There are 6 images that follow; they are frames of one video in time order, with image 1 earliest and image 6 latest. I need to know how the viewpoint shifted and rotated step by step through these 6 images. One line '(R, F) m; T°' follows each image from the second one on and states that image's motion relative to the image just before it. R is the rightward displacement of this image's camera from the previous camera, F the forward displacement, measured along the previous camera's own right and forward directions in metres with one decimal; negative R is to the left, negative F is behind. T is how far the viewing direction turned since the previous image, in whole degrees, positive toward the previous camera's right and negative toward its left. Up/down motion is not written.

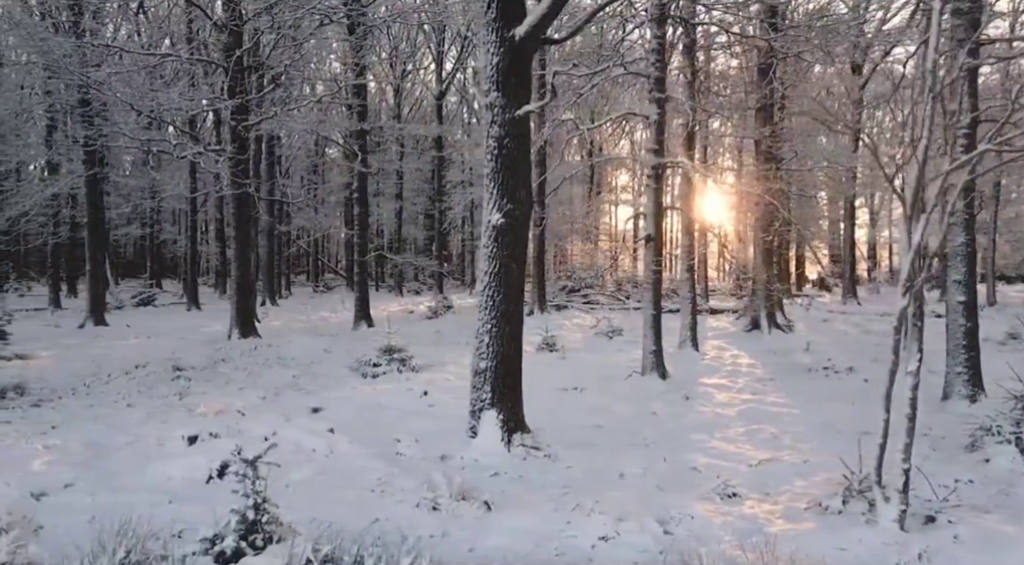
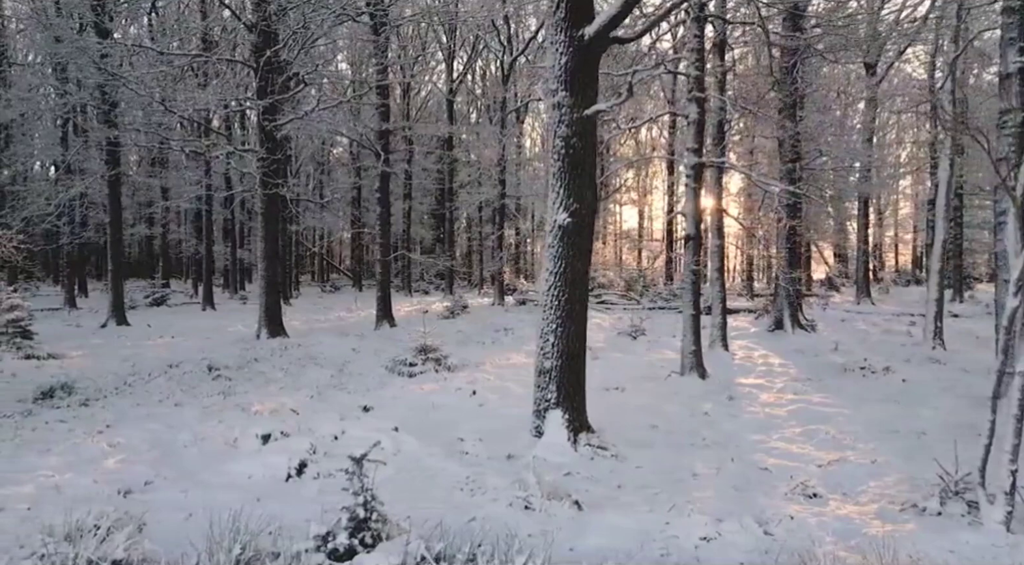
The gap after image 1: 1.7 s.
(-0.5, 0.0) m; -1°
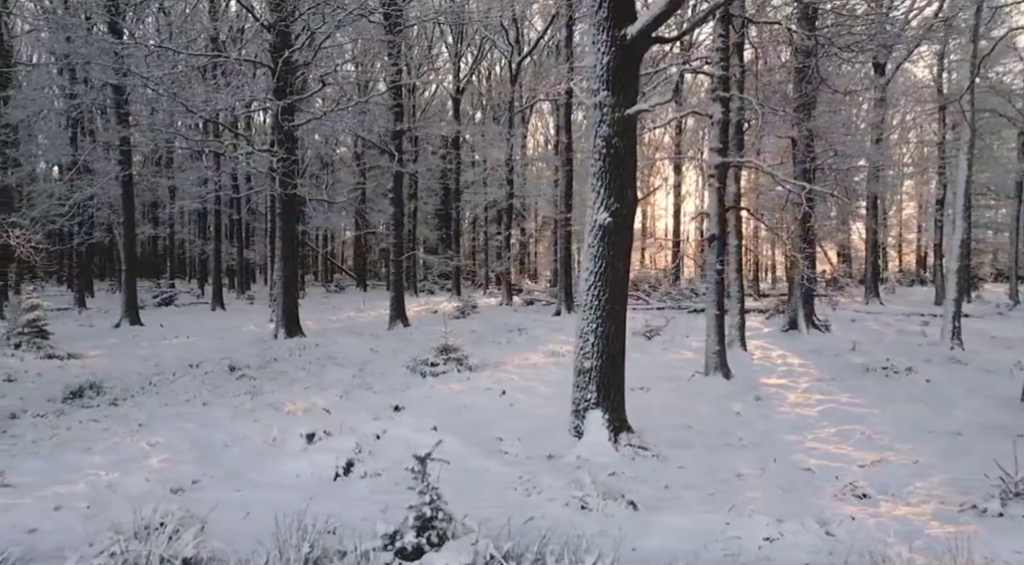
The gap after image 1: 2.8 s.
(-0.3, 0.0) m; 0°
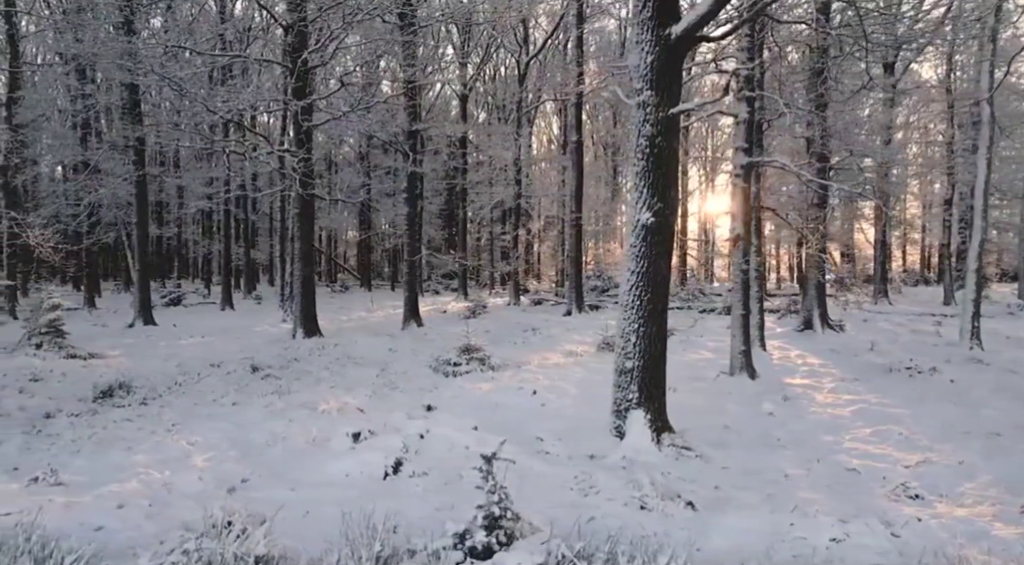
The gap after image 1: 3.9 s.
(-0.3, 0.0) m; 0°
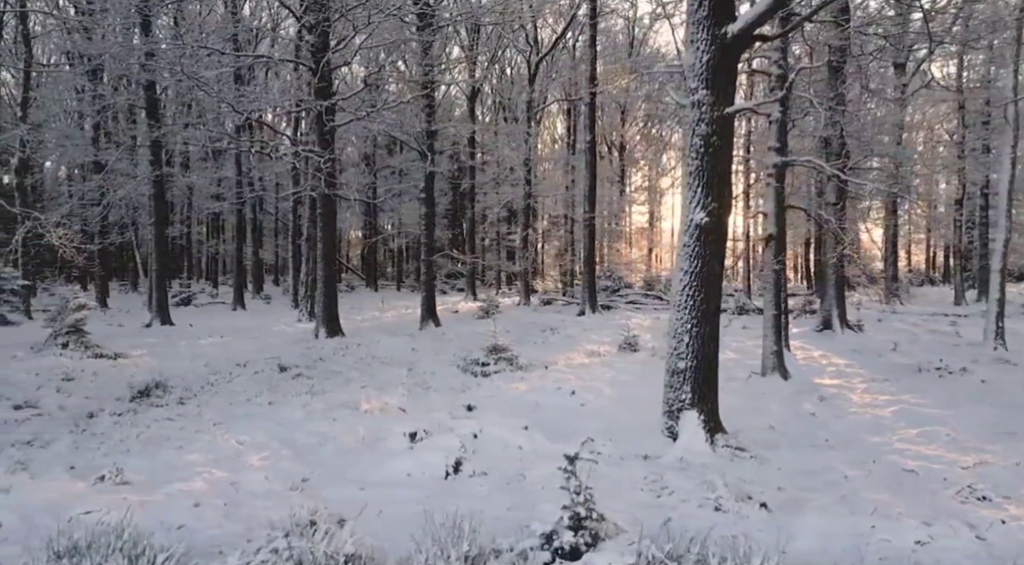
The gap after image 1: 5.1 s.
(-0.4, 0.0) m; -1°
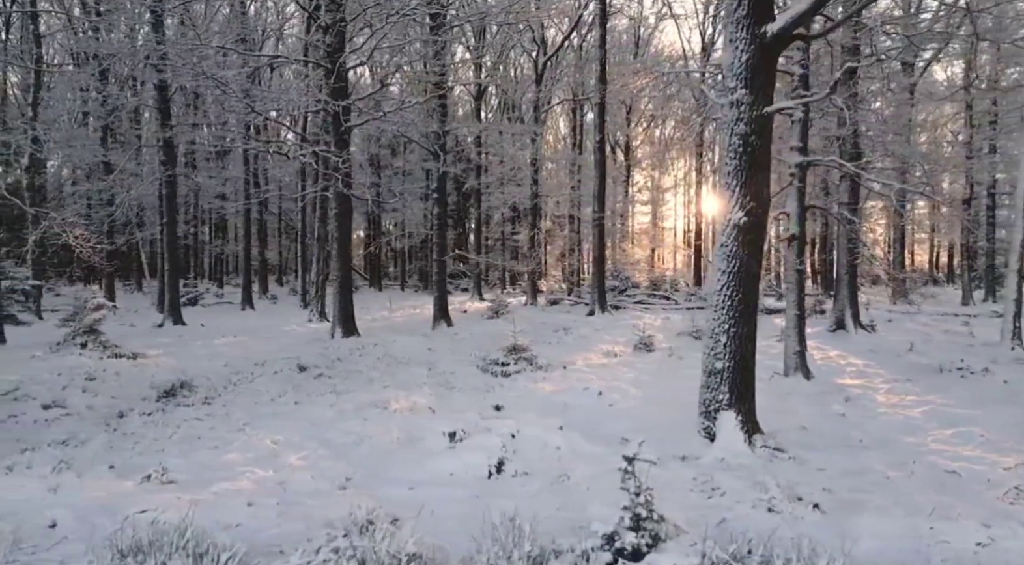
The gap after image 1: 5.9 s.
(-0.3, 0.0) m; 0°
